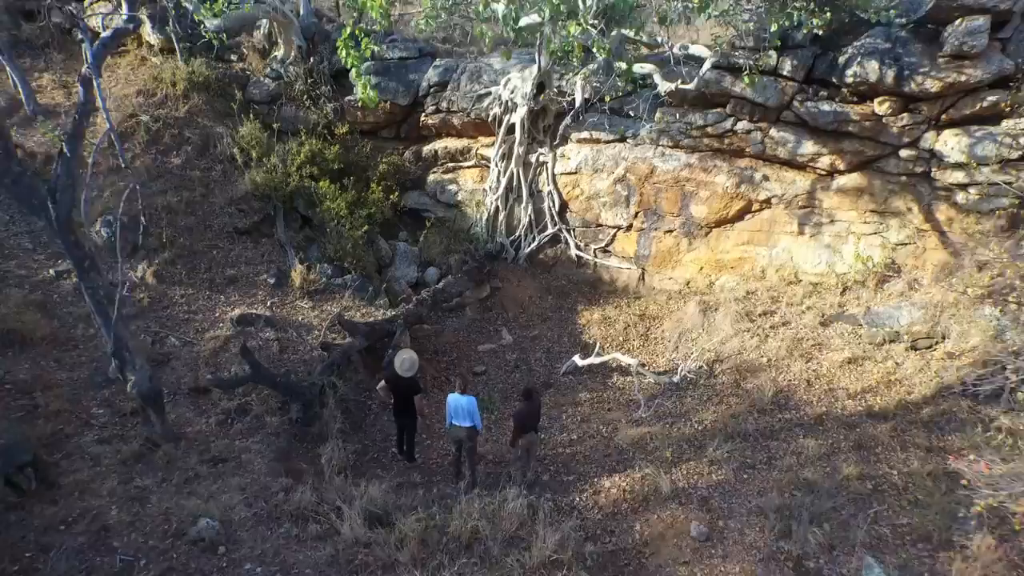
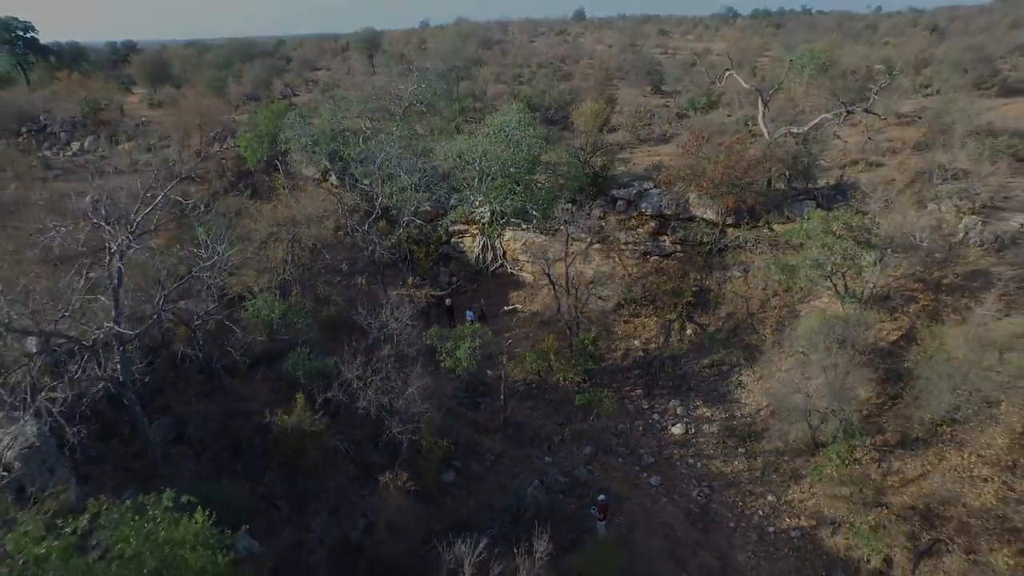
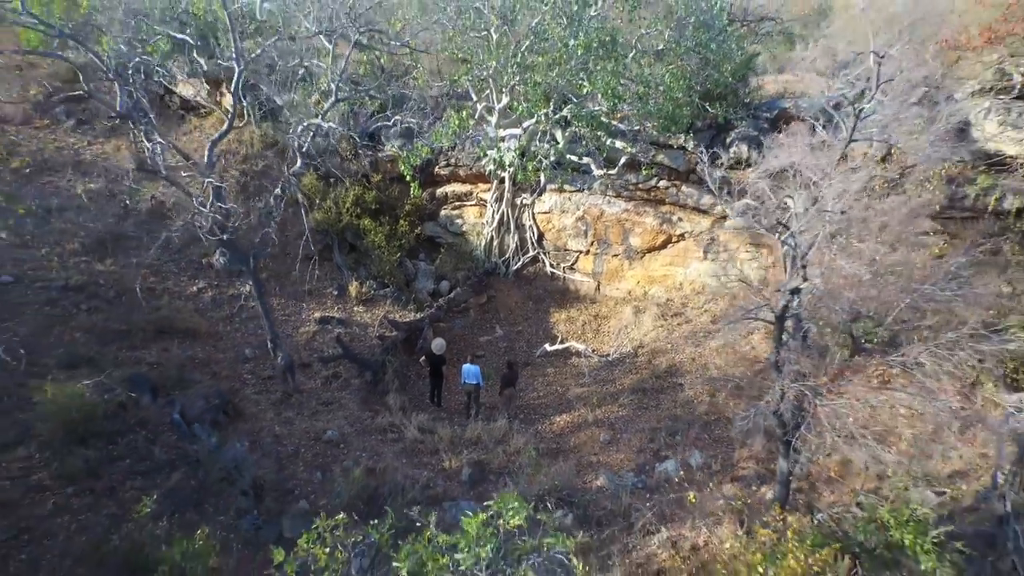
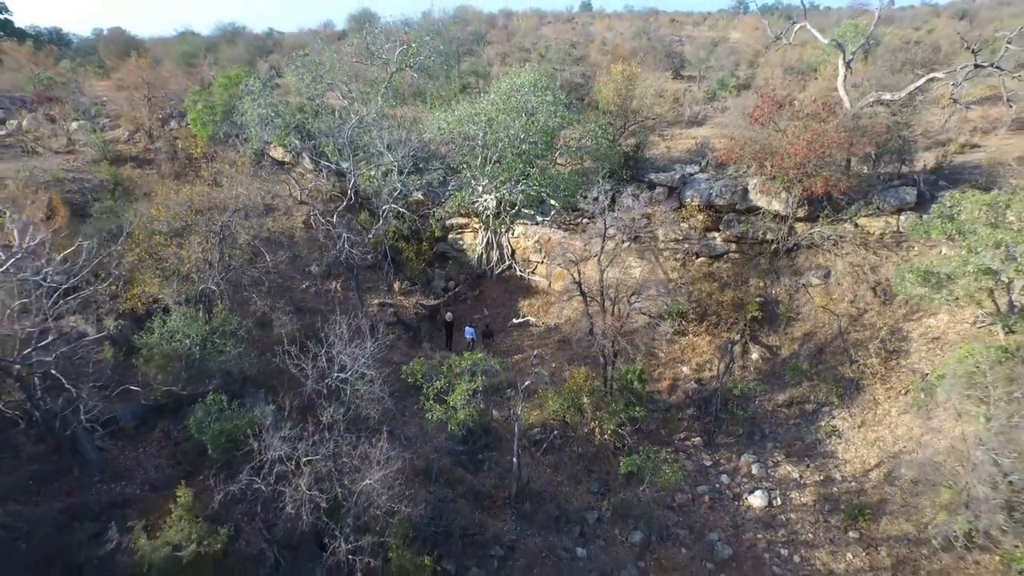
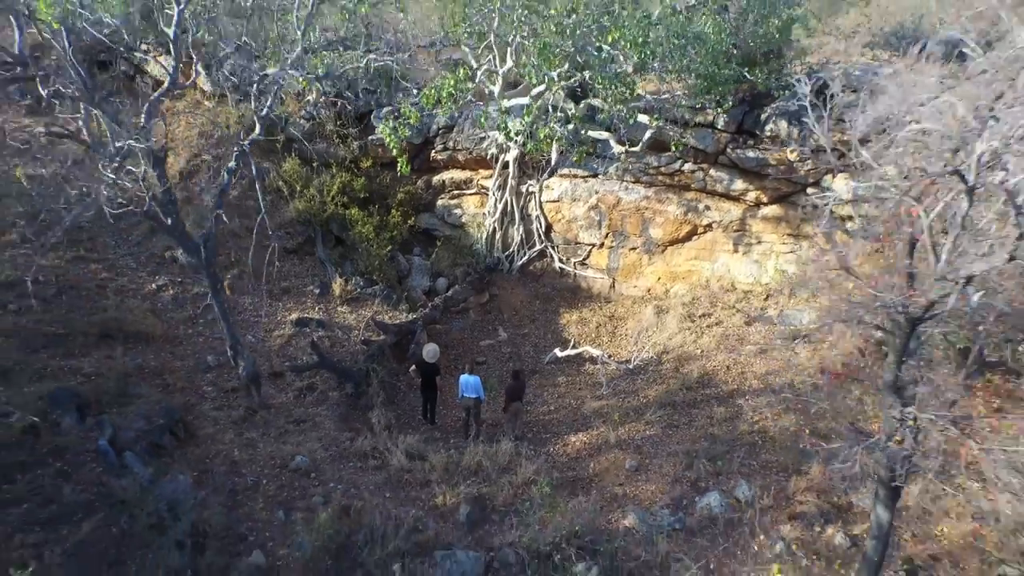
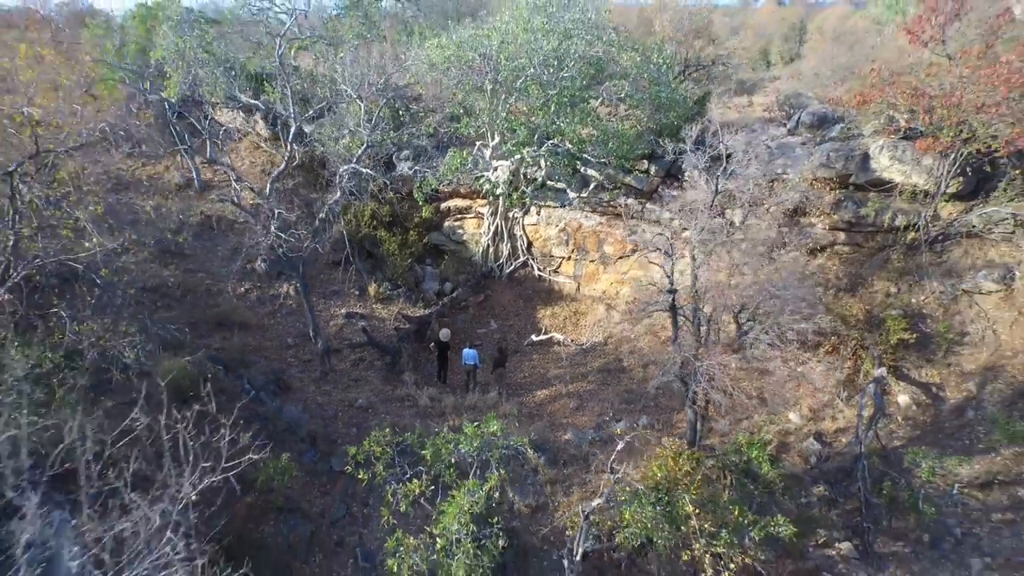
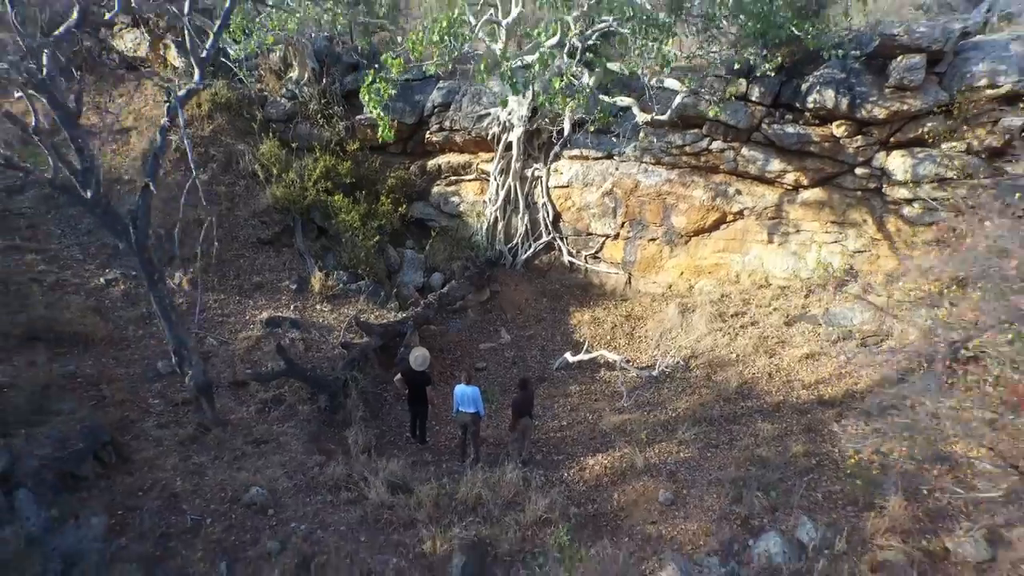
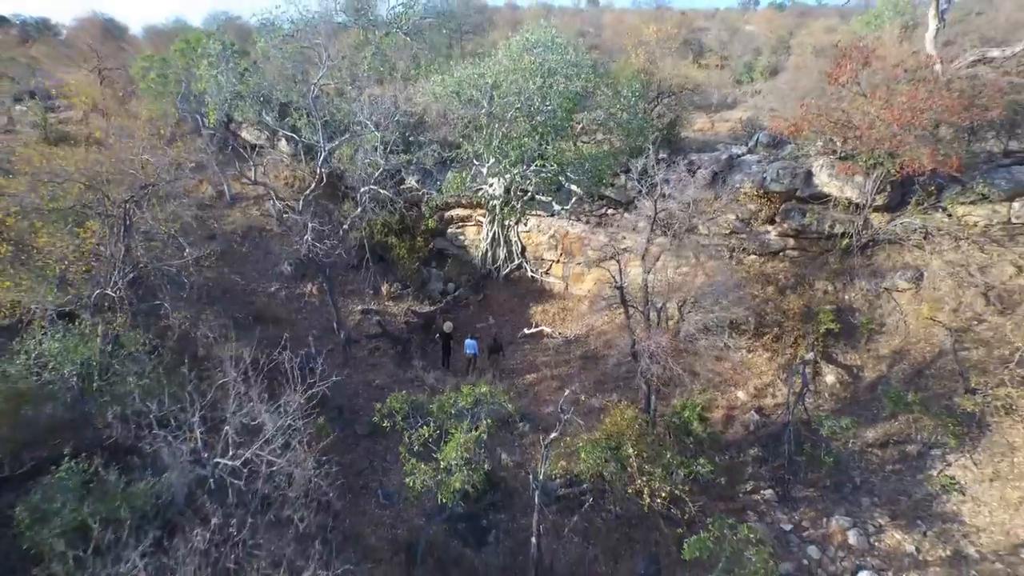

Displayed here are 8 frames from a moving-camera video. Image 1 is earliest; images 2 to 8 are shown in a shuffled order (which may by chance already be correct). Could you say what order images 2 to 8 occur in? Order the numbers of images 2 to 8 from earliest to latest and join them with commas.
7, 5, 3, 6, 8, 4, 2
